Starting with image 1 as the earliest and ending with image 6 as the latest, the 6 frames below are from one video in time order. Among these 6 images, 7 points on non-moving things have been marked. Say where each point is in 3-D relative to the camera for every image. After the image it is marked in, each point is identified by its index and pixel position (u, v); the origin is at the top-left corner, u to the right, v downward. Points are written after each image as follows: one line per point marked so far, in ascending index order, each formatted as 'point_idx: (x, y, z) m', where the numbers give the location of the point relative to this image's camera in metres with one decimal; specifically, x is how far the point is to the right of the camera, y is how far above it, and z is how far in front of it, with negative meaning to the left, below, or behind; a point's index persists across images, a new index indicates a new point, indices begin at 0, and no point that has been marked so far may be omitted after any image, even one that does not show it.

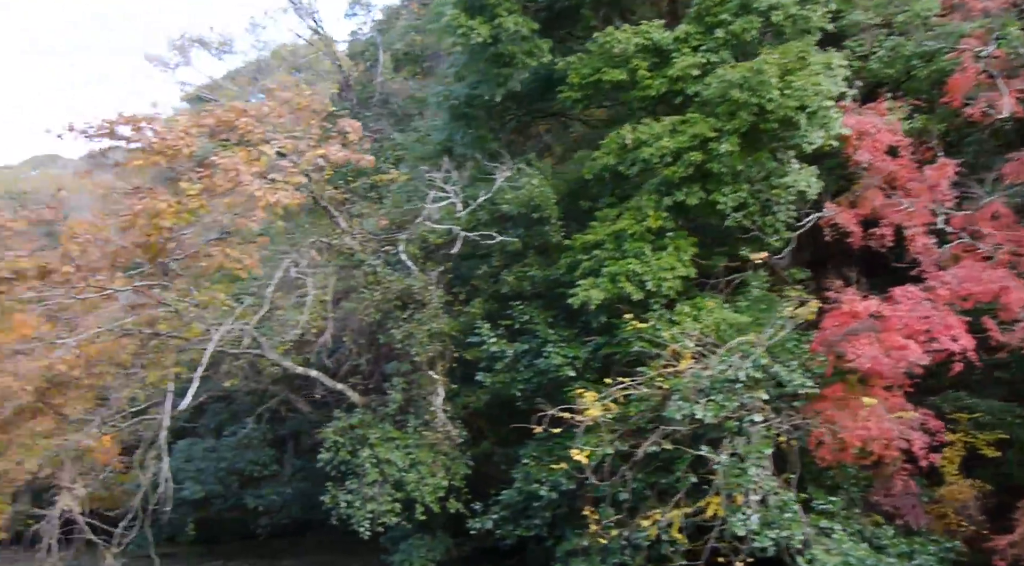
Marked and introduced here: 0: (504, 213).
0: (-0.1, +0.8, +11.8) m
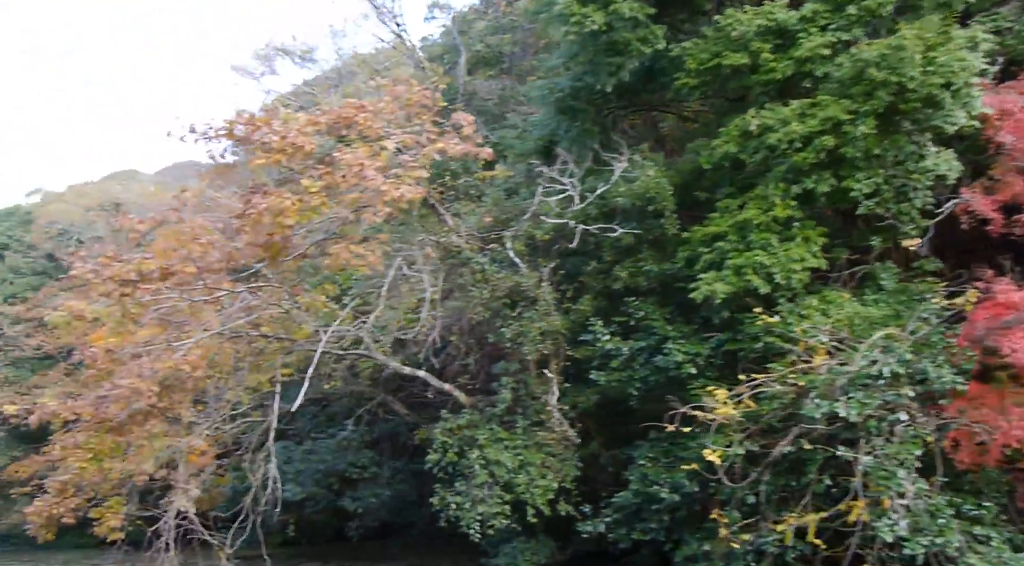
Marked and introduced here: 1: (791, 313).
0: (+1.1, +0.8, +11.5) m
1: (+2.4, -0.3, +9.3) m
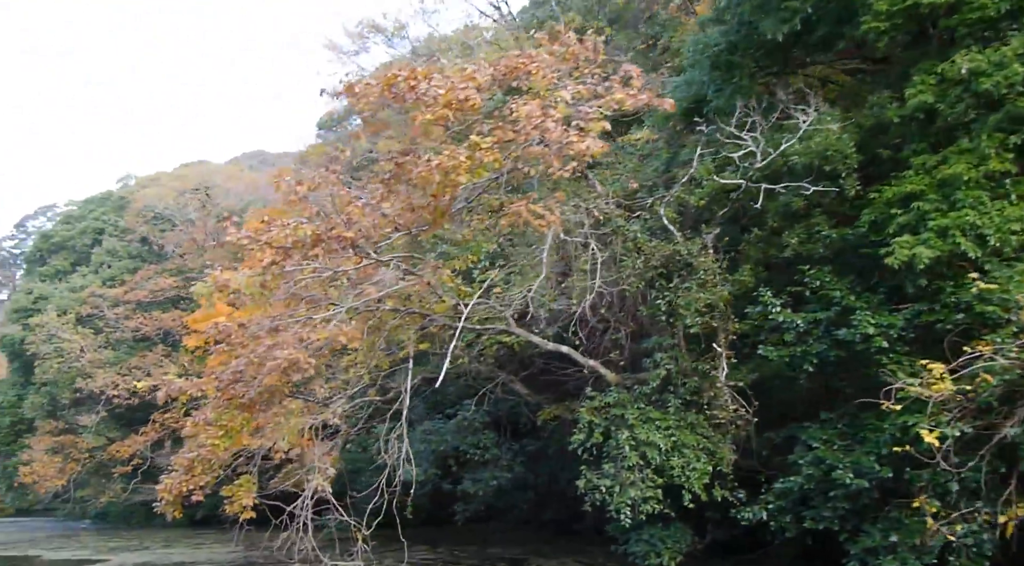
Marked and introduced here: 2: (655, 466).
0: (+2.7, +1.2, +10.6) m
1: (+3.9, 0.0, +8.4) m
2: (+1.5, -2.0, +11.5) m
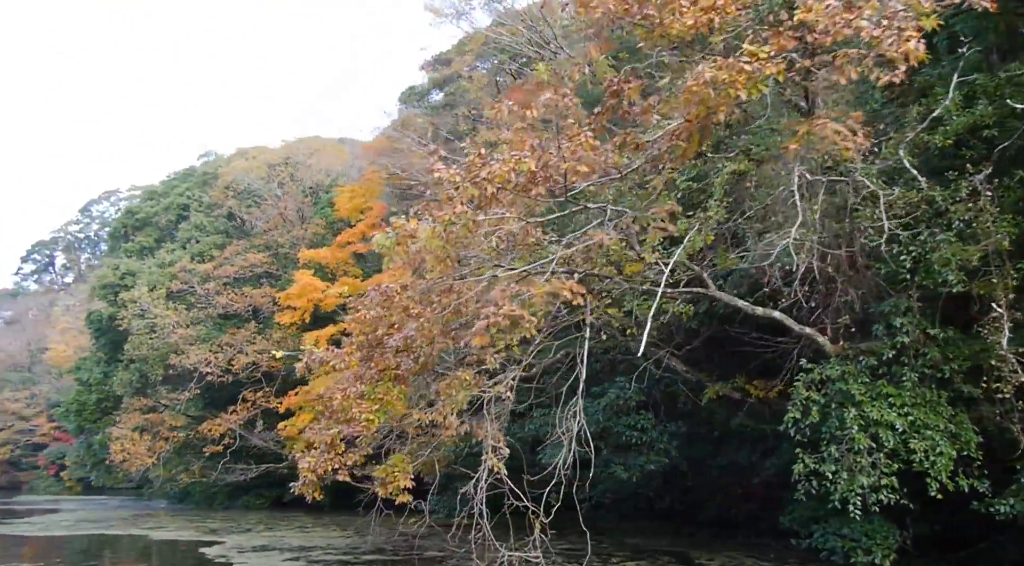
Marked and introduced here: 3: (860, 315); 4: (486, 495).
0: (+4.6, +1.6, +8.9) m
1: (+5.6, +0.4, +6.7) m
2: (+3.5, -1.5, +9.9) m
3: (+3.4, -0.3, +10.7) m
4: (-0.3, -2.1, +10.7) m
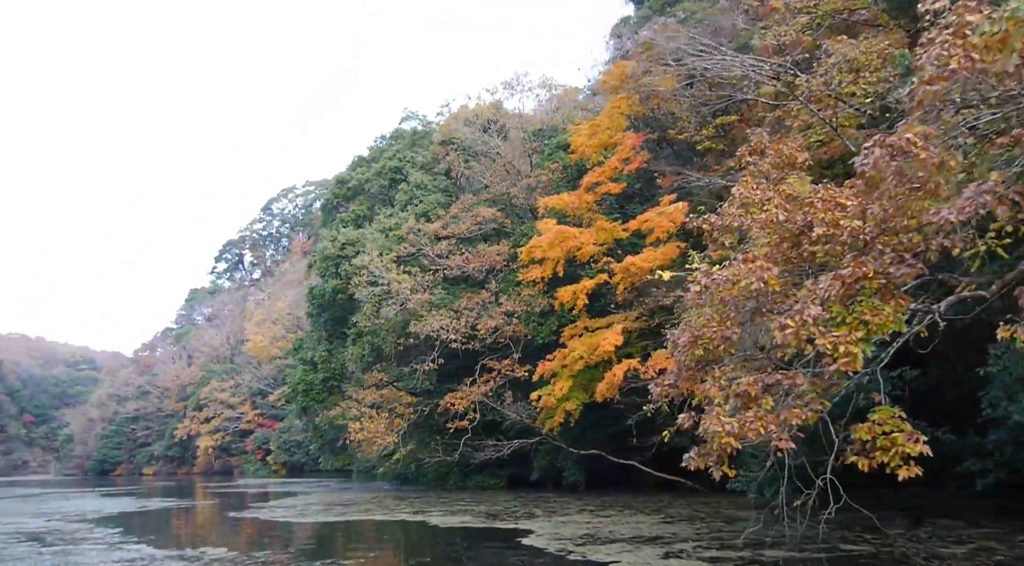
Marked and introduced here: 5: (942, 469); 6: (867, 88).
0: (+7.9, +2.8, +3.7) m
1: (+8.7, +1.7, +1.3) m
2: (+7.2, -0.3, +5.0) m
3: (+7.1, +0.9, +5.7) m
4: (+3.6, -1.1, +6.3) m
5: (+7.6, -3.3, +19.0) m
6: (+6.2, +3.4, +18.7) m
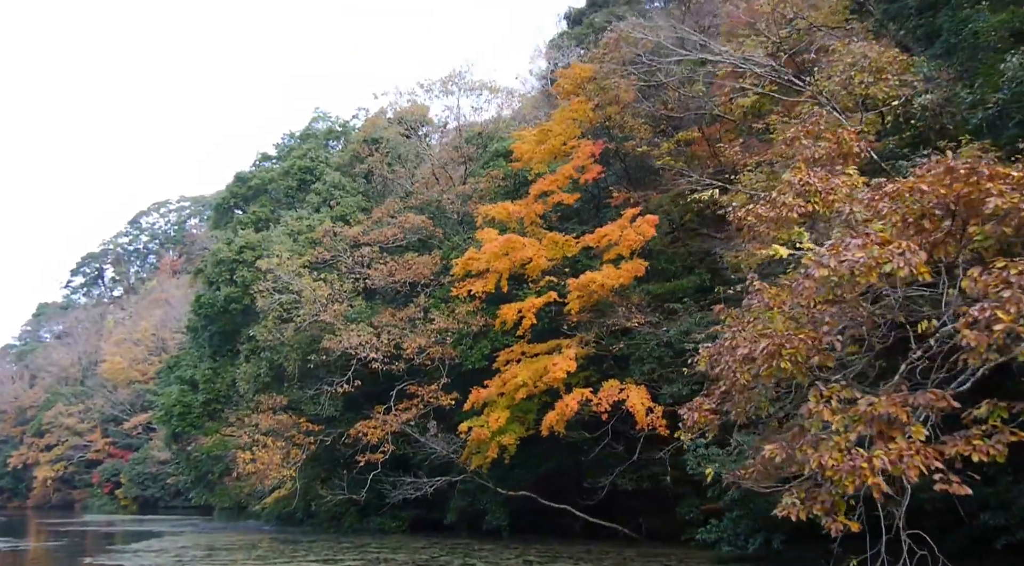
0: (+9.4, +2.8, +1.9) m
1: (+10.3, +1.7, -0.4) m
2: (+8.3, -0.3, +2.9) m
3: (+8.2, +0.9, +3.6) m
4: (+4.6, -0.9, +3.8) m
5: (+6.8, -3.8, +16.8) m
6: (+5.8, +3.0, +16.6) m
